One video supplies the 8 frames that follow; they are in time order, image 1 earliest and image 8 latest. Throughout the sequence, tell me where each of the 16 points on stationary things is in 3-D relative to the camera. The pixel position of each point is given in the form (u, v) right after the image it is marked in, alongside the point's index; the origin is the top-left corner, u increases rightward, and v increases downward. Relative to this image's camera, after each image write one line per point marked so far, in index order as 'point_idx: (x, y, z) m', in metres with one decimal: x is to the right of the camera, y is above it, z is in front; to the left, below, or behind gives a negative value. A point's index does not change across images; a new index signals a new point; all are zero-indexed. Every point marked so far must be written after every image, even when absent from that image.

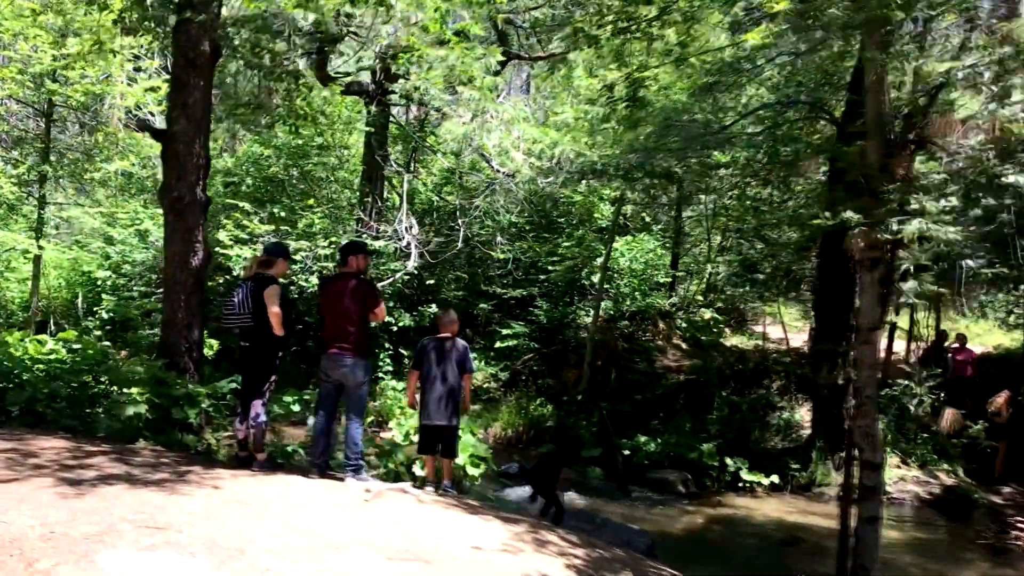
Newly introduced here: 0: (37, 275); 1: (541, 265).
0: (-6.4, +0.2, +13.2) m
1: (+0.4, +0.3, +13.1) m
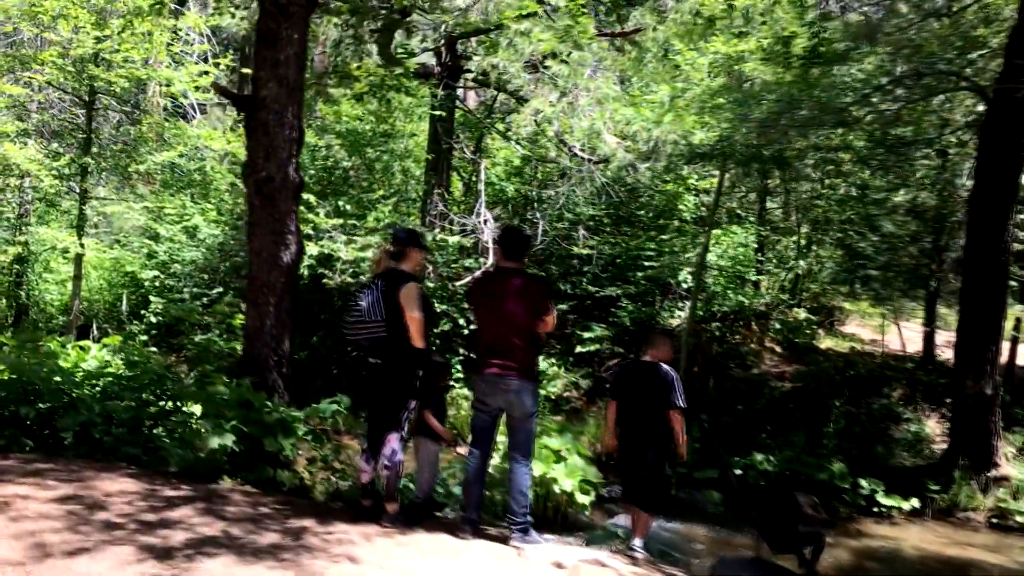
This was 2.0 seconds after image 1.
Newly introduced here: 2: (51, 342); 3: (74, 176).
0: (-5.4, +0.2, +12.2) m
1: (+1.4, +0.3, +12.0) m
2: (-4.5, -0.5, +9.4) m
3: (-5.3, +1.3, +11.8) m
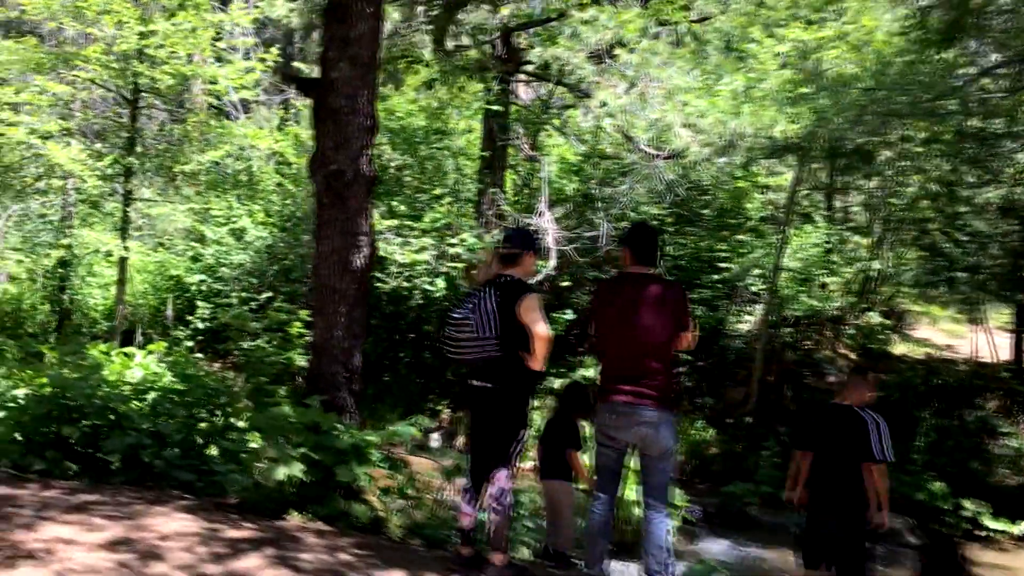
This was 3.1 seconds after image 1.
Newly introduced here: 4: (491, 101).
0: (-4.7, +0.1, +11.8) m
1: (+2.1, +0.3, +11.3) m
2: (-3.9, -0.6, +9.0) m
3: (-4.6, +1.3, +11.4) m
4: (-0.2, +2.1, +10.8) m
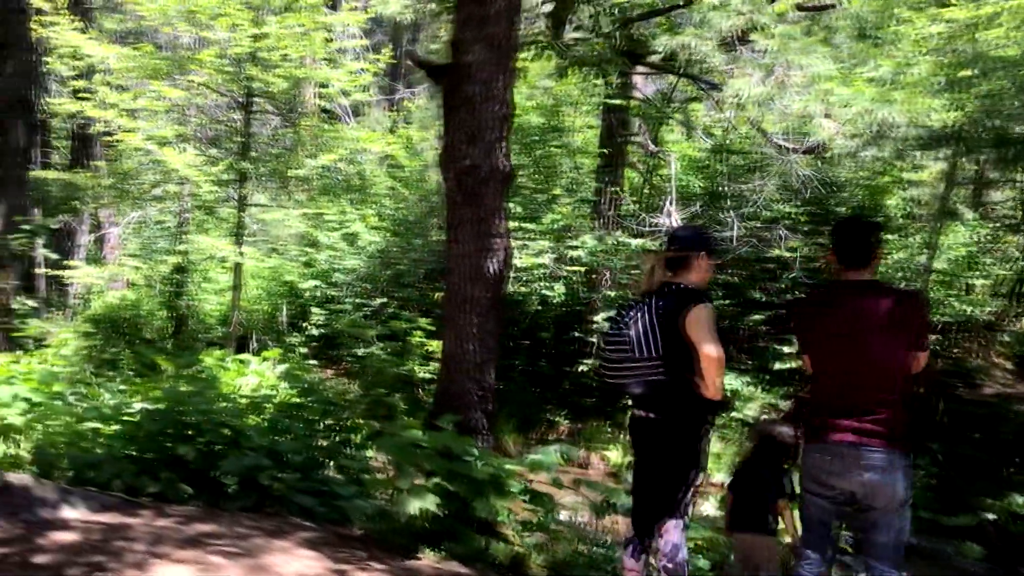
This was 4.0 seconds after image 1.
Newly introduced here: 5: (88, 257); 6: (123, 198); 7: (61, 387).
0: (-3.3, 0.0, +11.8) m
1: (+3.4, +0.2, +10.5) m
2: (-2.7, -0.6, +8.9) m
3: (-3.2, +1.2, +11.3) m
4: (+1.1, +2.0, +10.3) m
5: (-5.7, +0.4, +13.1) m
6: (-4.6, +1.1, +11.5) m
7: (-2.5, -0.5, +5.4) m
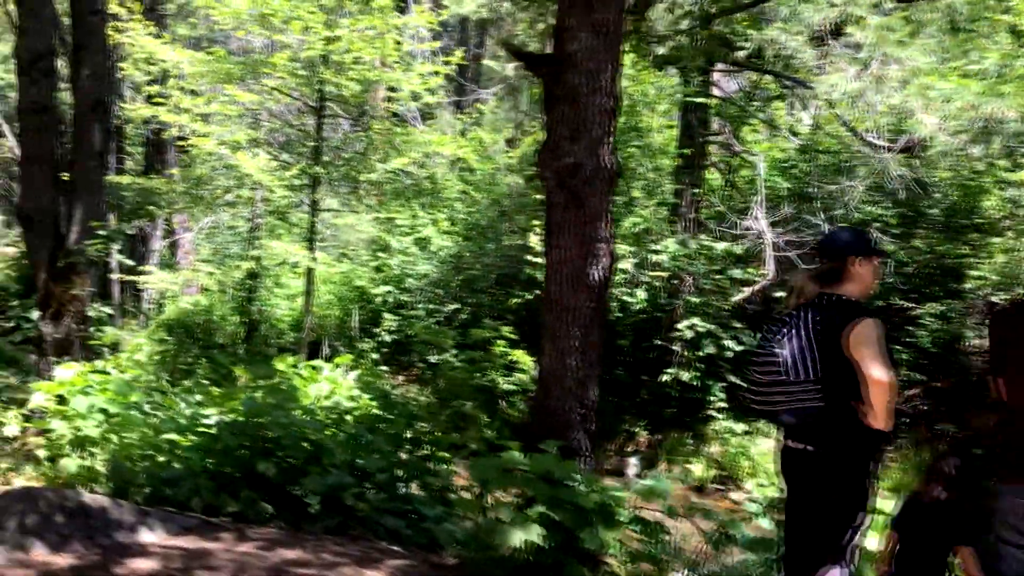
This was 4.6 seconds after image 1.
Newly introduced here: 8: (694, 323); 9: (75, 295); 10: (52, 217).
0: (-2.4, 0.0, +11.6) m
1: (+4.2, +0.2, +10.0) m
2: (-2.0, -0.7, +8.7) m
3: (-2.4, +1.2, +11.2) m
4: (+1.8, +1.9, +9.9) m
5: (-4.7, +0.3, +13.1) m
6: (-3.7, +1.0, +11.4) m
7: (-2.0, -0.6, +5.2) m
8: (+1.8, -0.3, +9.6) m
9: (-3.1, 0.0, +7.0) m
10: (-3.4, +0.5, +7.1) m
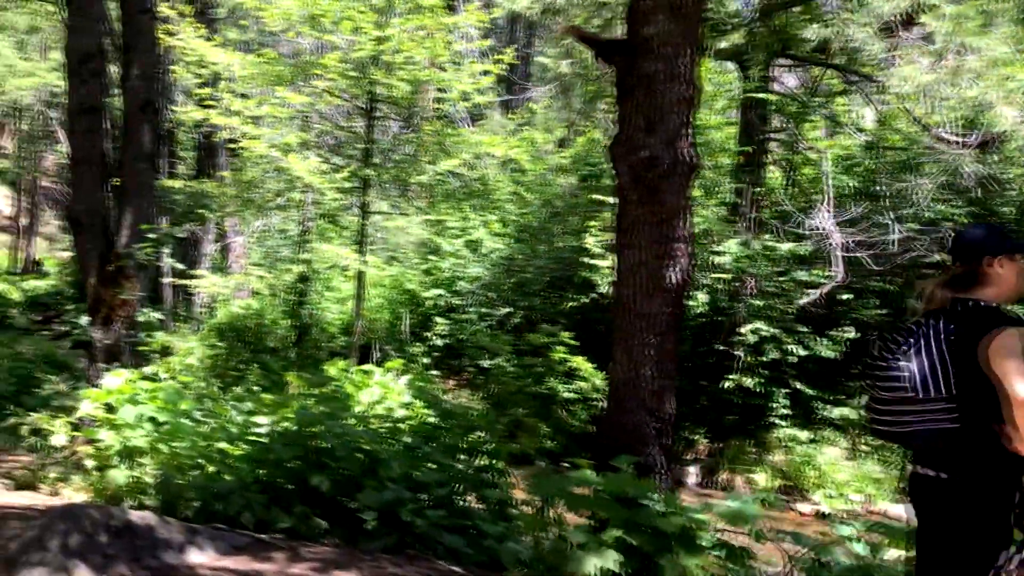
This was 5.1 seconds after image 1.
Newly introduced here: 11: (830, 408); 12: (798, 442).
0: (-1.8, -0.1, +11.5) m
1: (+4.7, +0.1, +9.6) m
2: (-1.5, -0.7, +8.5) m
3: (-1.8, +1.1, +11.0) m
4: (+2.4, +1.9, +9.5) m
5: (-4.0, +0.3, +13.1) m
6: (-3.1, +1.0, +11.4) m
7: (-1.7, -0.6, +5.1) m
8: (+2.3, -0.4, +9.3) m
9: (-2.7, -0.1, +6.9) m
10: (-3.0, +0.5, +7.0) m
11: (+3.1, -1.2, +9.5) m
12: (+2.7, -1.4, +9.2) m
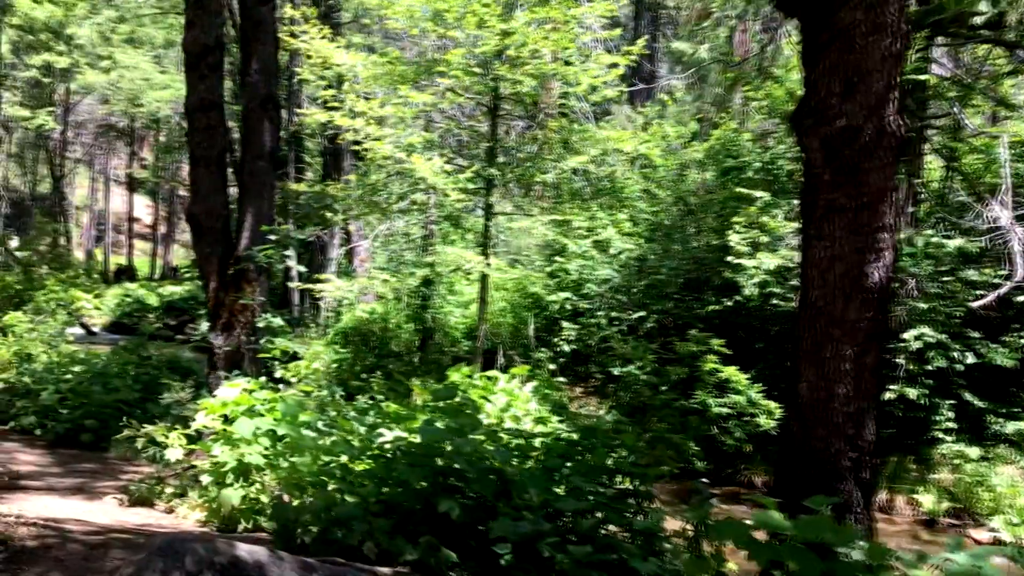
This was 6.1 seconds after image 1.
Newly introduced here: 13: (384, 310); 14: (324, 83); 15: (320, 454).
0: (-0.3, -0.1, +11.1) m
1: (+5.9, +0.1, +8.4) m
2: (-0.4, -0.7, +8.2) m
3: (-0.4, +1.1, +10.7) m
4: (+3.6, +1.9, +8.7) m
5: (-2.3, +0.2, +13.0) m
6: (-1.6, +0.9, +11.1) m
7: (-1.0, -0.6, +4.7) m
8: (+3.5, -0.4, +8.4) m
9: (-1.8, -0.1, +6.6) m
10: (-2.0, +0.5, +6.8) m
11: (+4.3, -1.2, +8.5) m
12: (+3.9, -1.5, +8.3) m
13: (-1.5, -0.3, +11.6) m
14: (-2.3, +2.5, +11.9) m
15: (-0.8, -0.7, +4.1) m
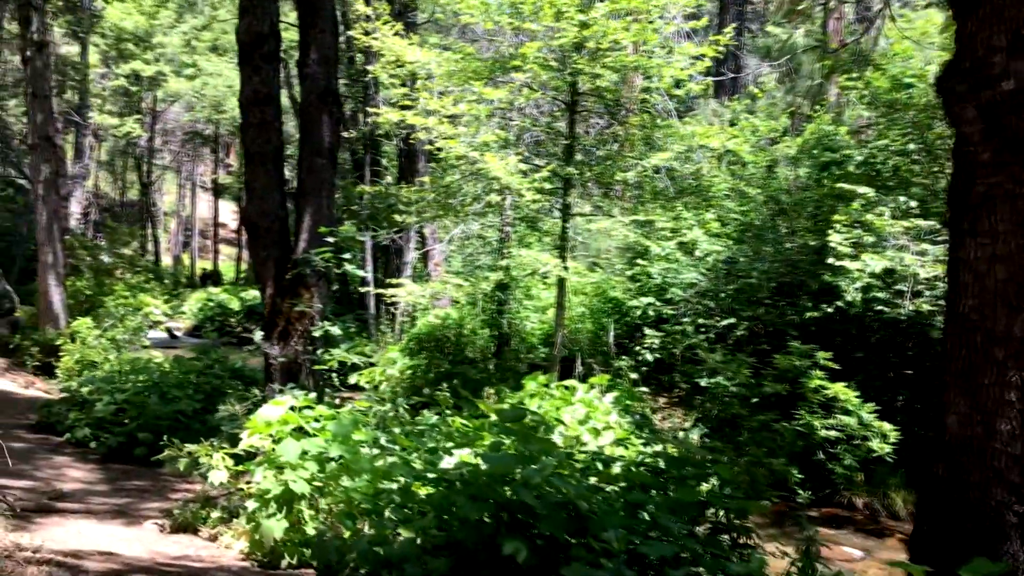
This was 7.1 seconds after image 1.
0: (+0.5, -0.2, +10.6) m
1: (+6.5, +0.1, +7.4) m
2: (+0.2, -0.8, +7.7) m
3: (+0.5, +1.0, +10.2) m
4: (+4.2, +1.9, +7.9) m
5: (-1.3, +0.2, +12.6) m
6: (-0.7, +0.9, +10.7) m
7: (-0.7, -0.6, +4.3) m
8: (+4.1, -0.4, +7.6) m
9: (-1.3, -0.1, +6.3) m
10: (-1.5, +0.4, +6.5) m
11: (+4.9, -1.2, +7.6) m
12: (+4.5, -1.5, +7.4) m
13: (-0.6, -0.3, +11.2) m
14: (-1.4, +2.4, +11.6) m
15: (-0.5, -0.7, +3.7) m
